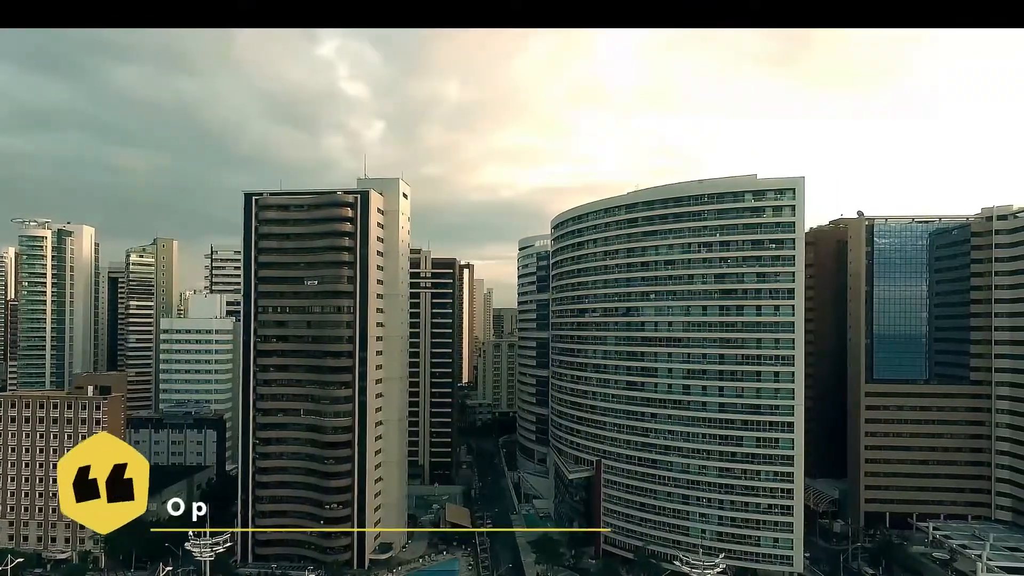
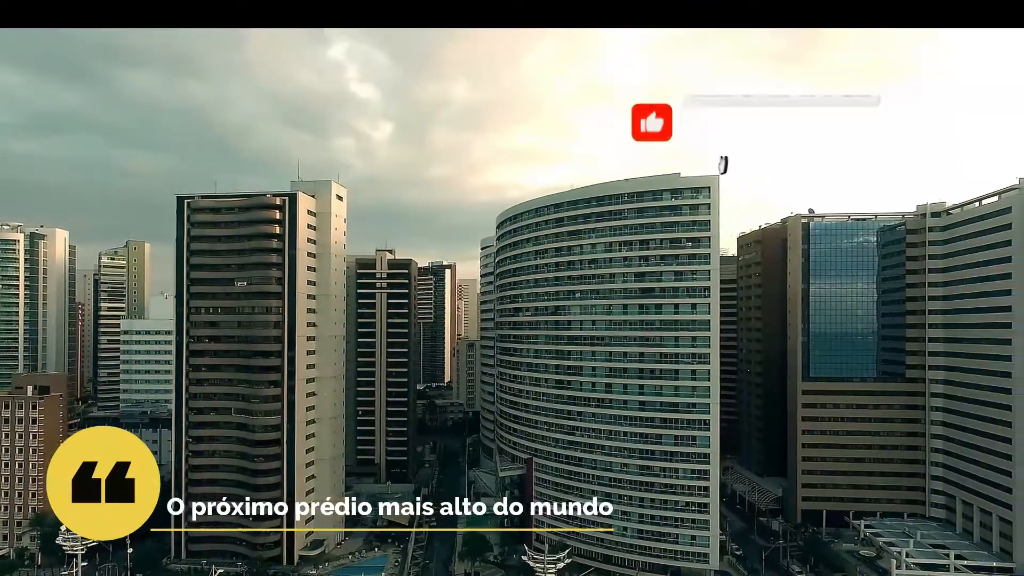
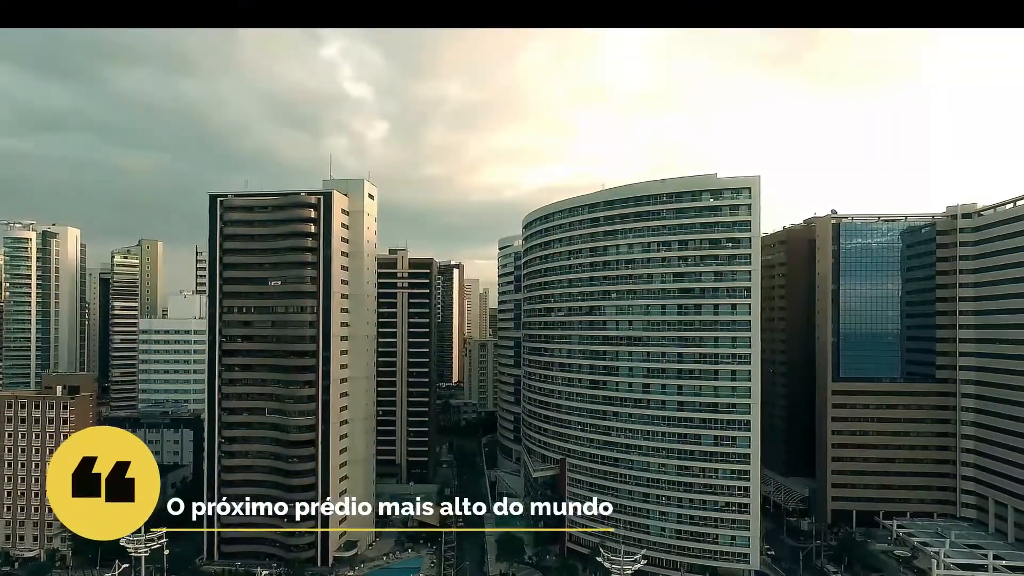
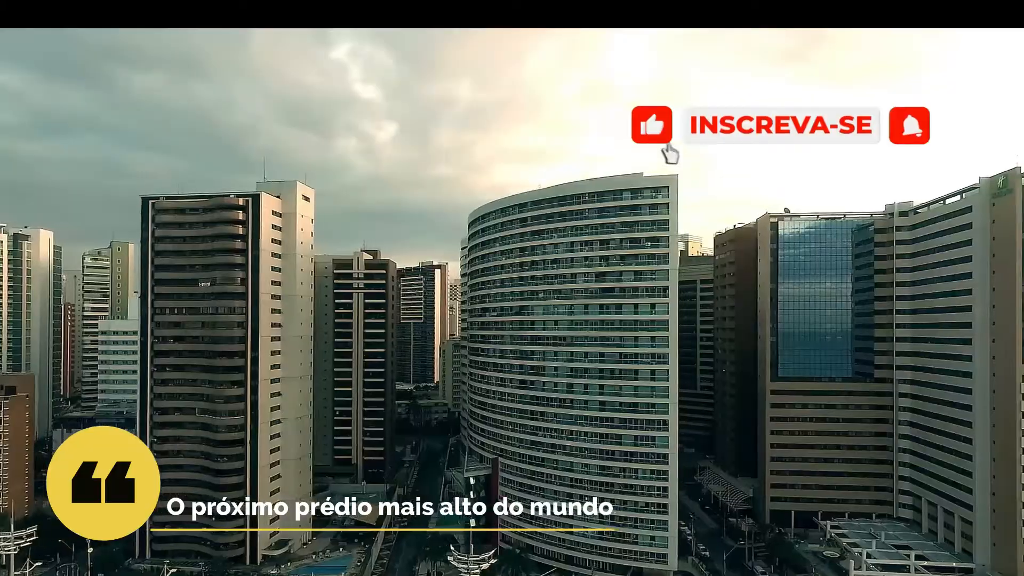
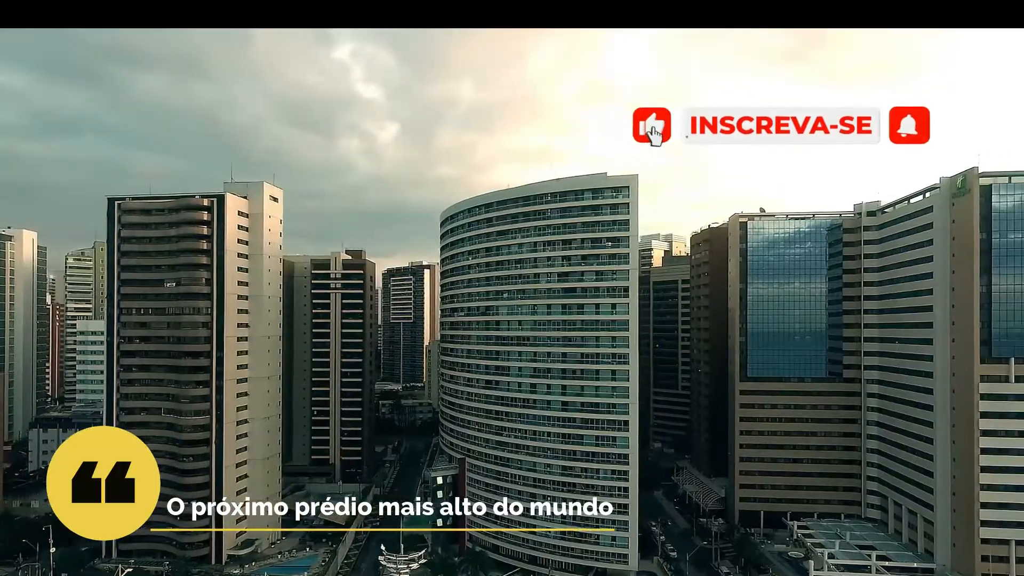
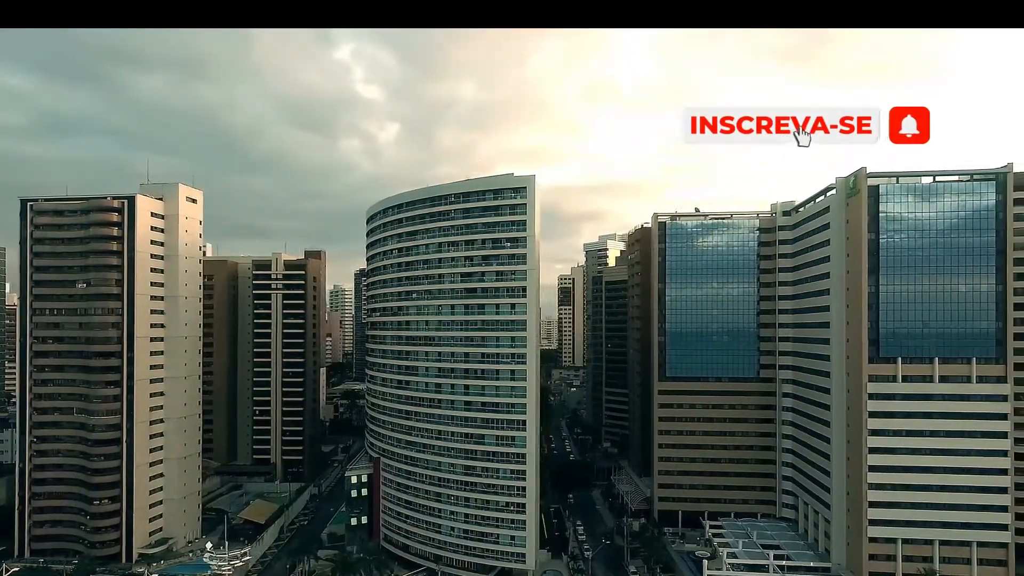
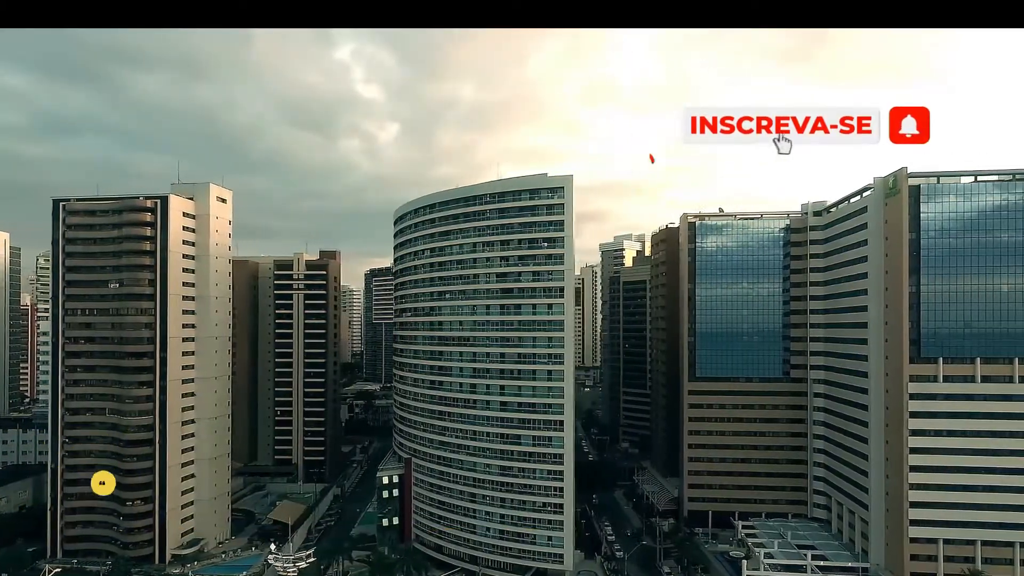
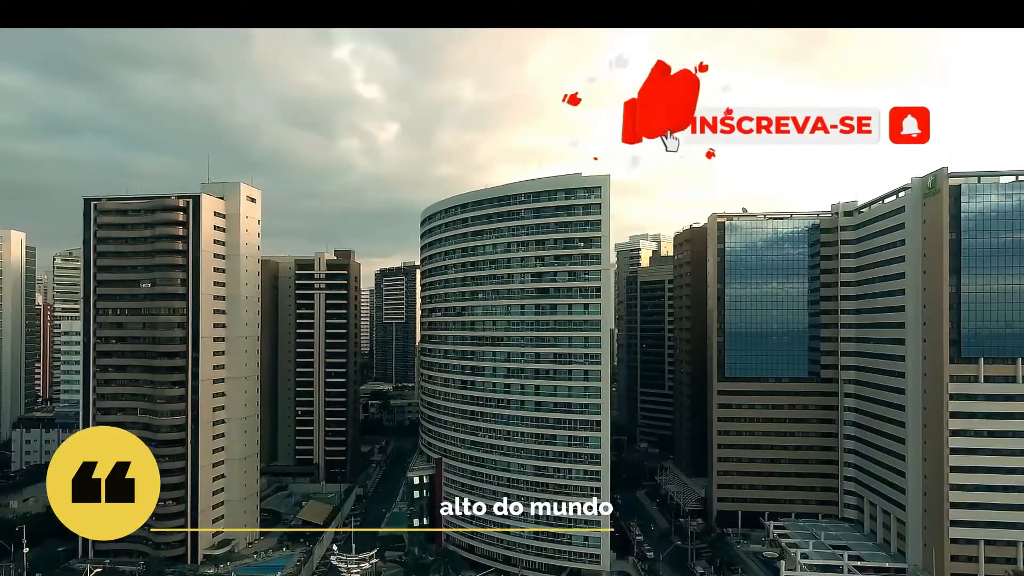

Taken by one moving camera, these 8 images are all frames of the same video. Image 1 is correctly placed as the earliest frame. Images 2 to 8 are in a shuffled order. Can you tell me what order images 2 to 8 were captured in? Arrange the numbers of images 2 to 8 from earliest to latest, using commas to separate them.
3, 2, 4, 5, 8, 7, 6
